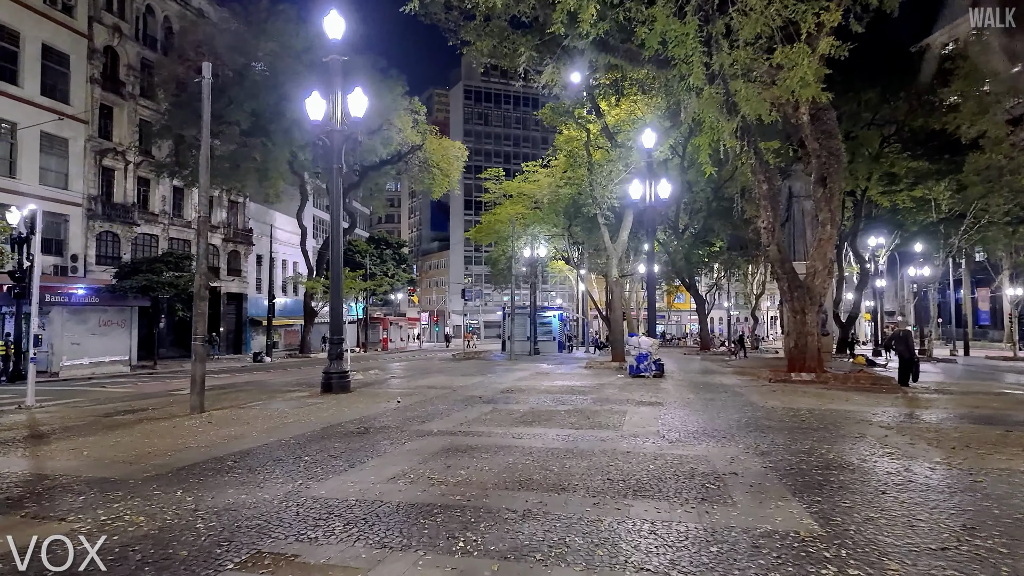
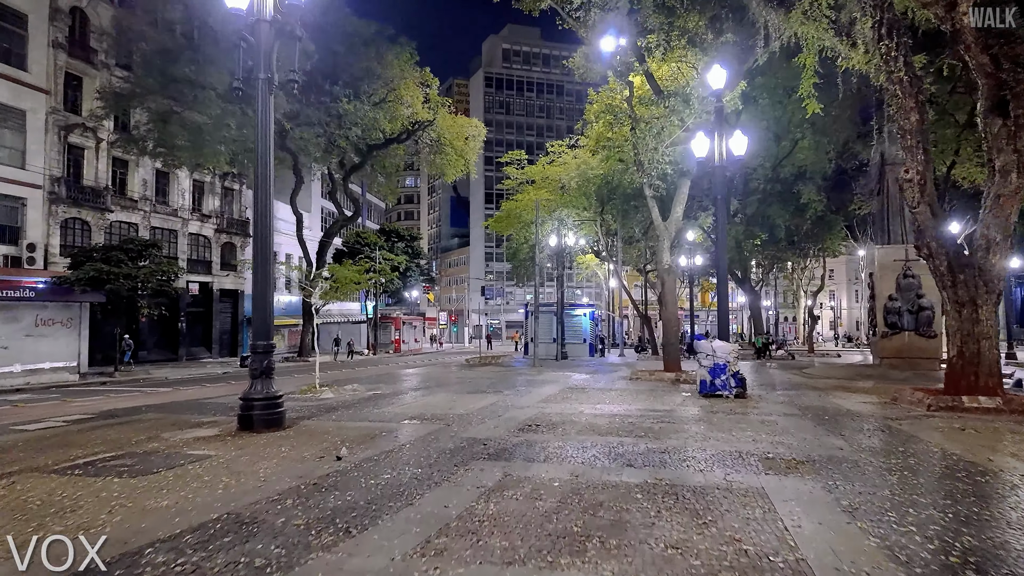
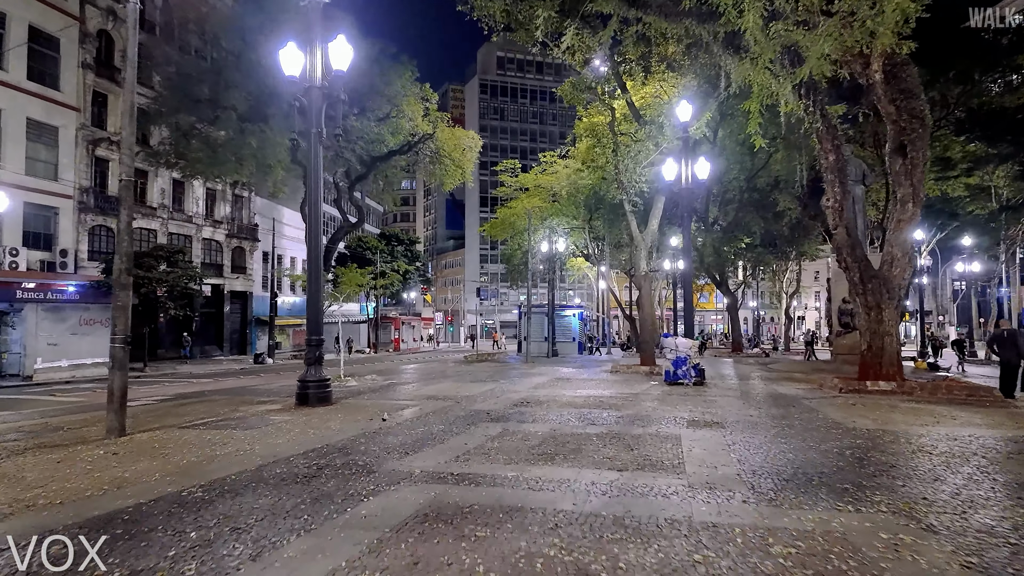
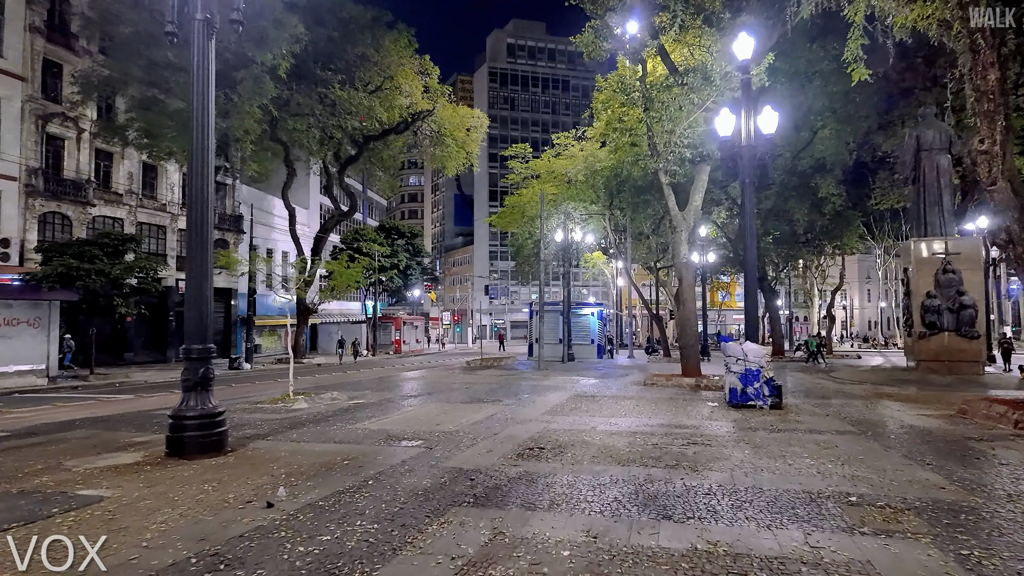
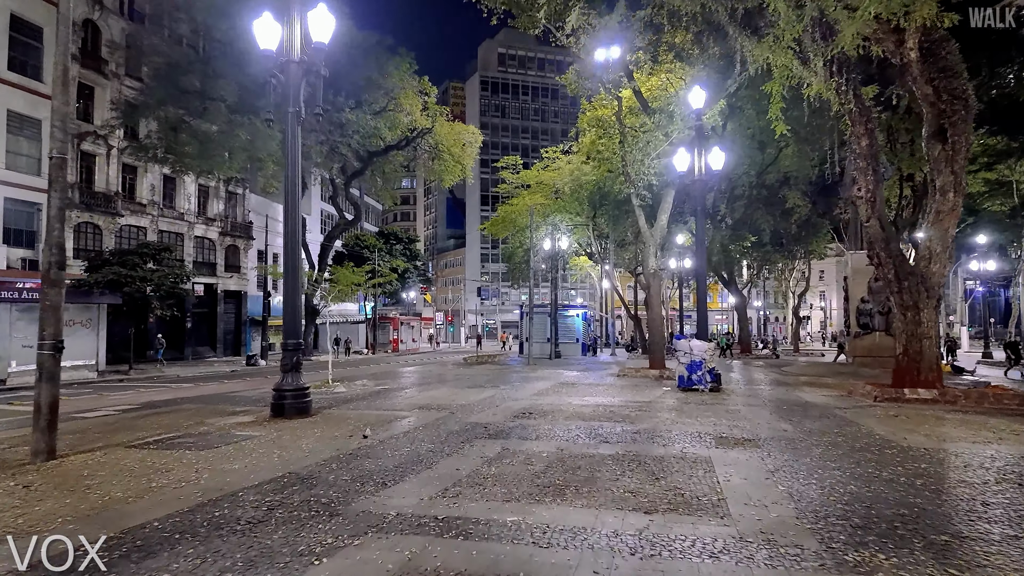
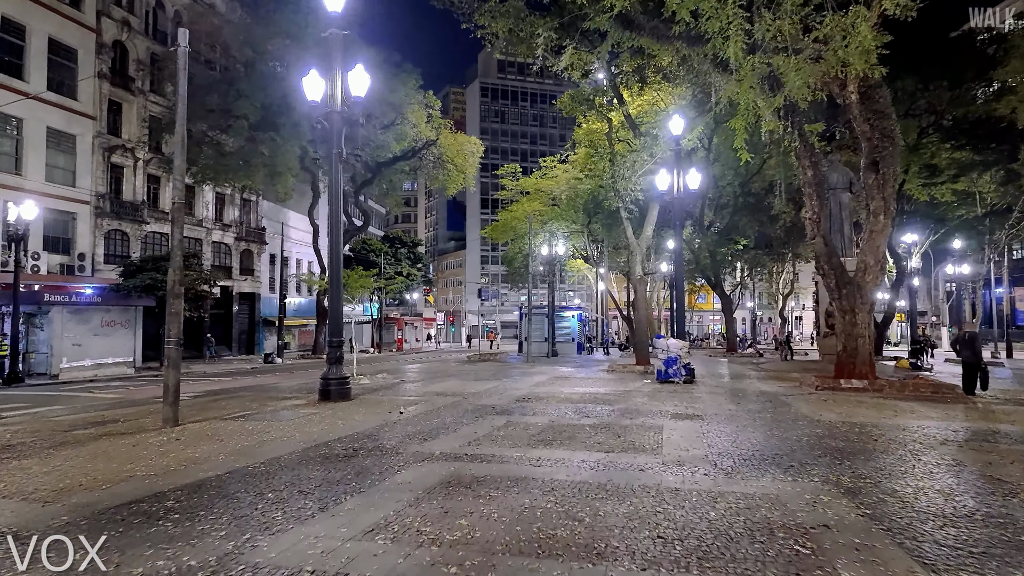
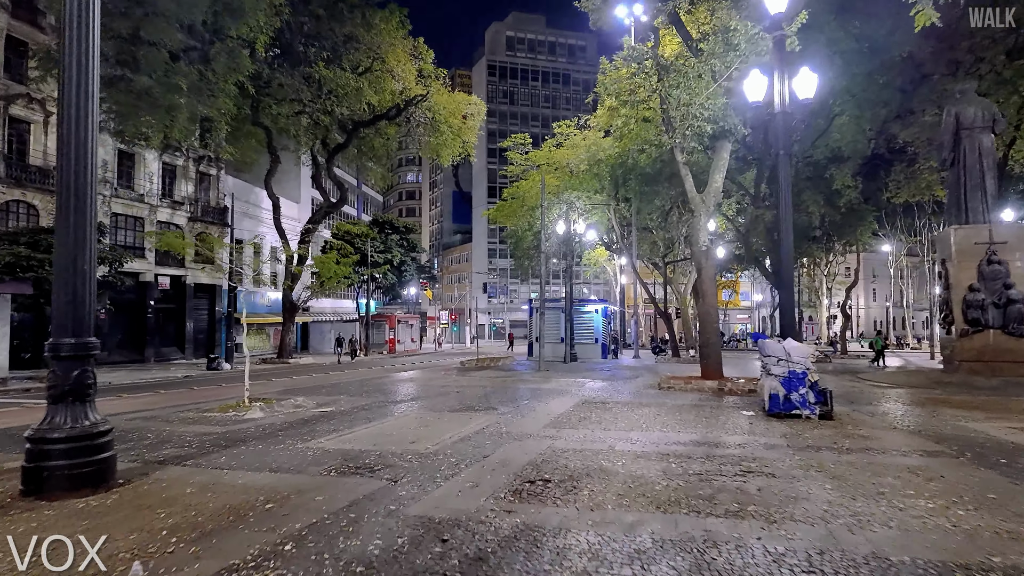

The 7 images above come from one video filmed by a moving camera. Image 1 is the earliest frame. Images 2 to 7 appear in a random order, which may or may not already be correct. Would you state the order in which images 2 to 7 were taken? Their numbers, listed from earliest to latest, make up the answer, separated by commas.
6, 3, 5, 2, 4, 7
